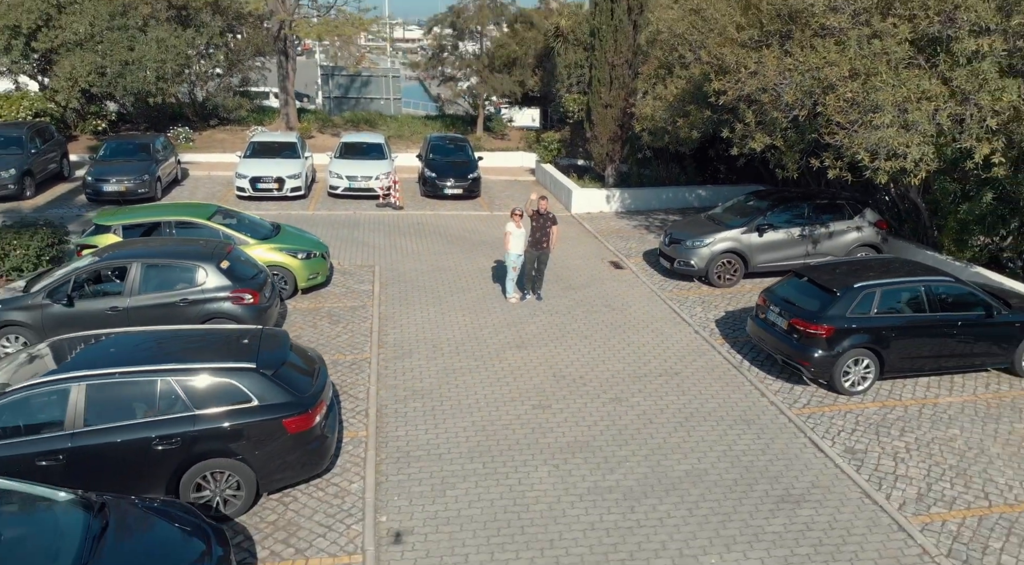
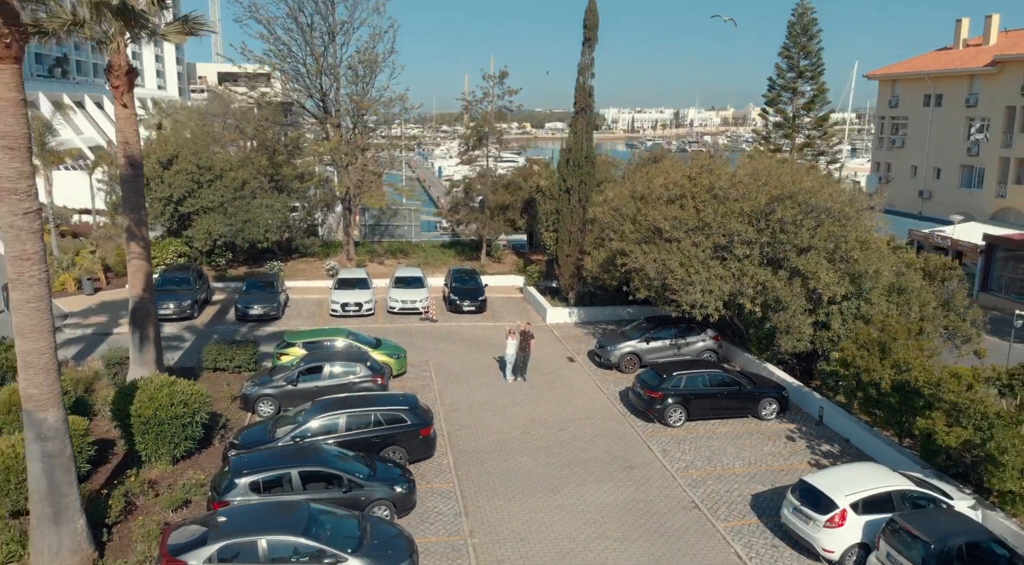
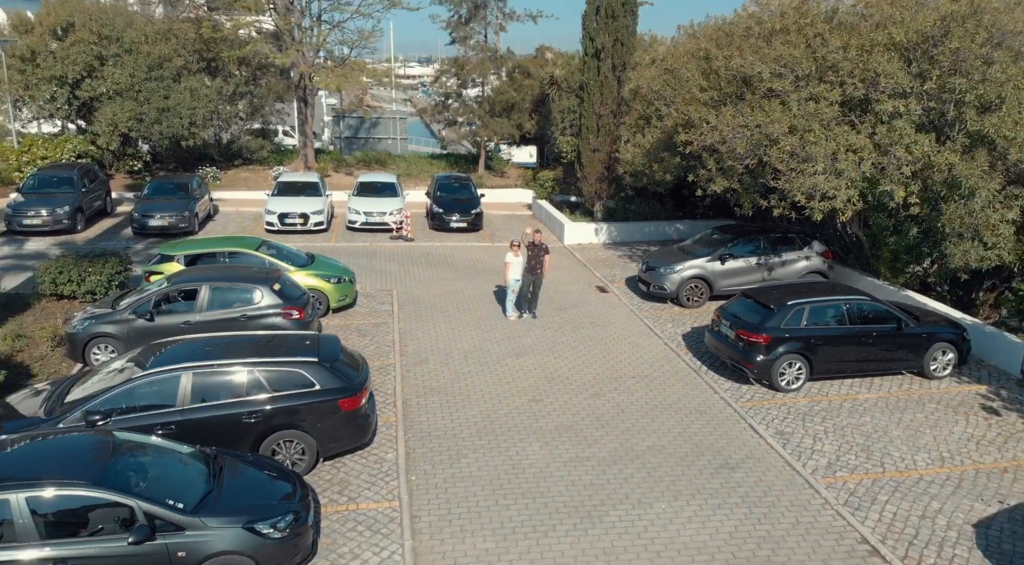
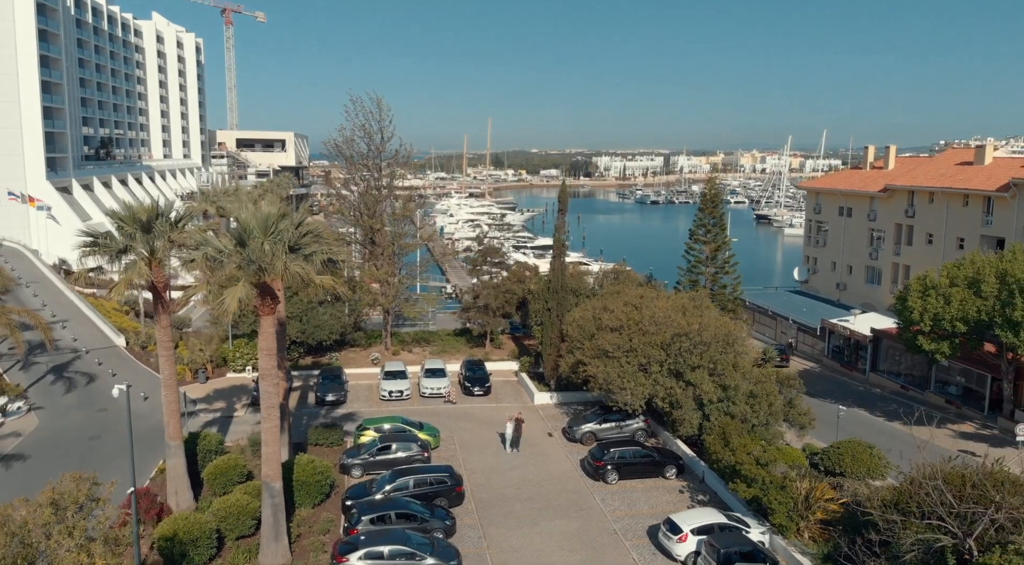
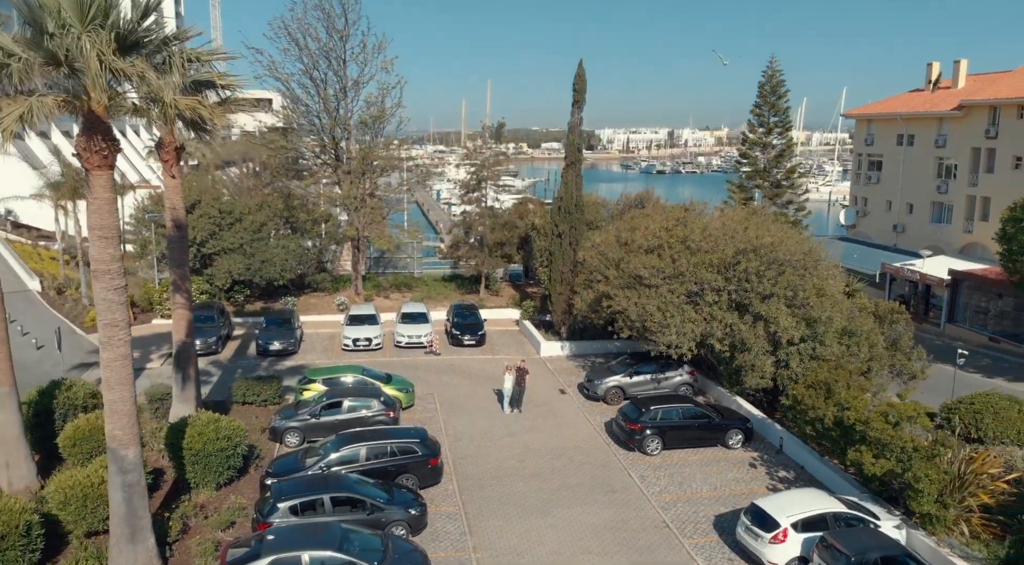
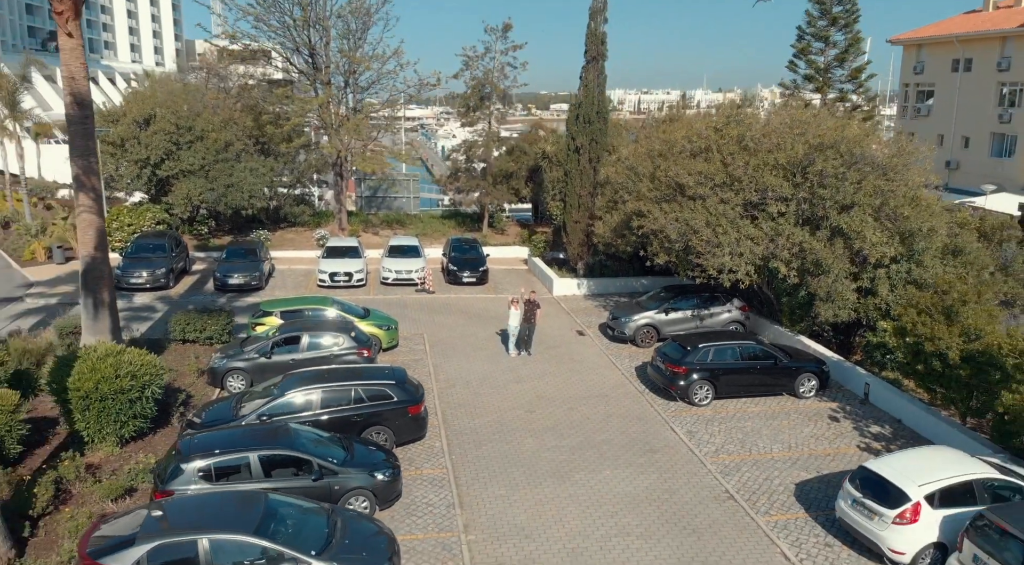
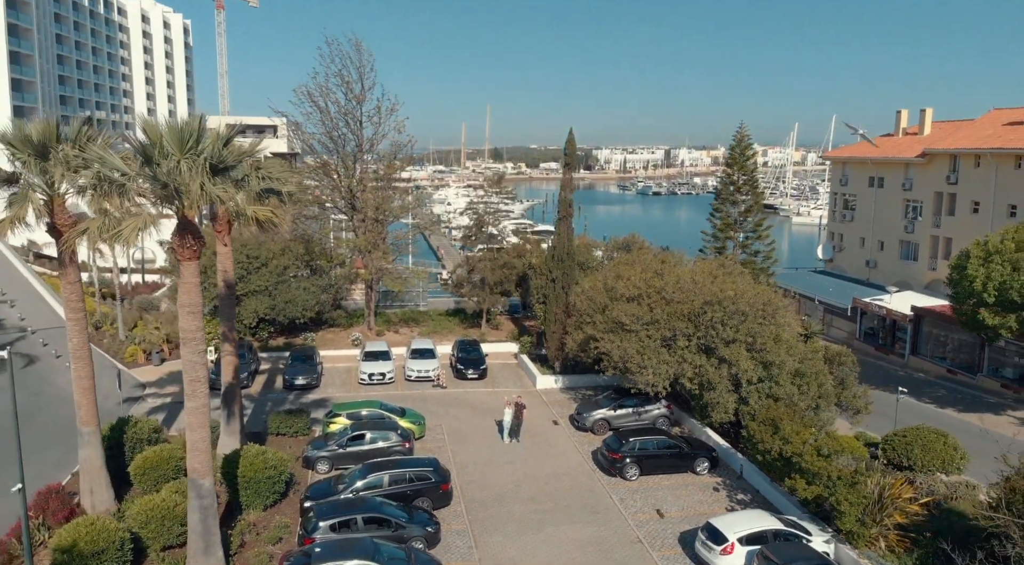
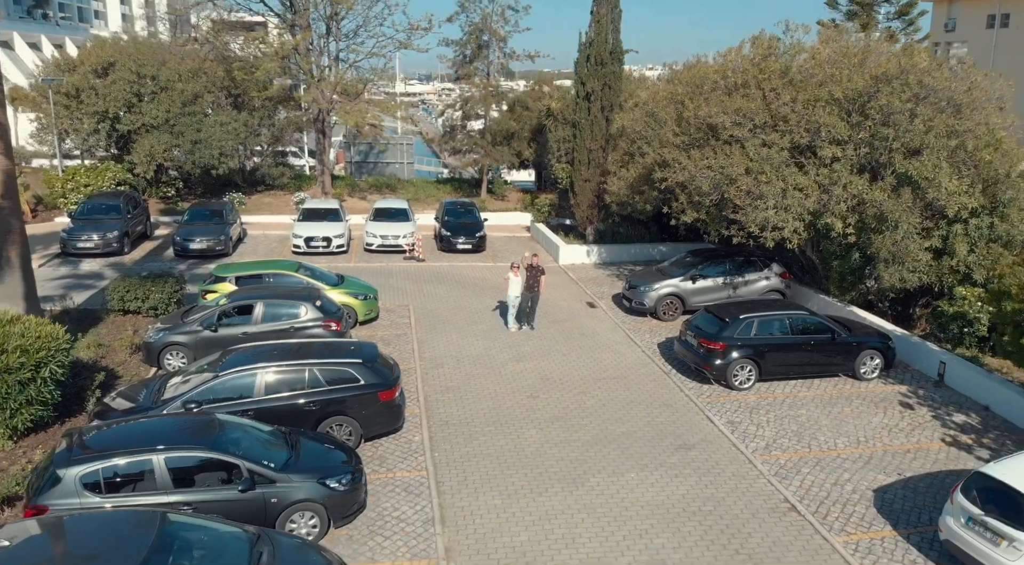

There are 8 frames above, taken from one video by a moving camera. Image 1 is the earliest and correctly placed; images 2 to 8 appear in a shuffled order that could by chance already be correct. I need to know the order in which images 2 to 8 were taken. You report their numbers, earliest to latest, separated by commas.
3, 8, 6, 2, 5, 7, 4
